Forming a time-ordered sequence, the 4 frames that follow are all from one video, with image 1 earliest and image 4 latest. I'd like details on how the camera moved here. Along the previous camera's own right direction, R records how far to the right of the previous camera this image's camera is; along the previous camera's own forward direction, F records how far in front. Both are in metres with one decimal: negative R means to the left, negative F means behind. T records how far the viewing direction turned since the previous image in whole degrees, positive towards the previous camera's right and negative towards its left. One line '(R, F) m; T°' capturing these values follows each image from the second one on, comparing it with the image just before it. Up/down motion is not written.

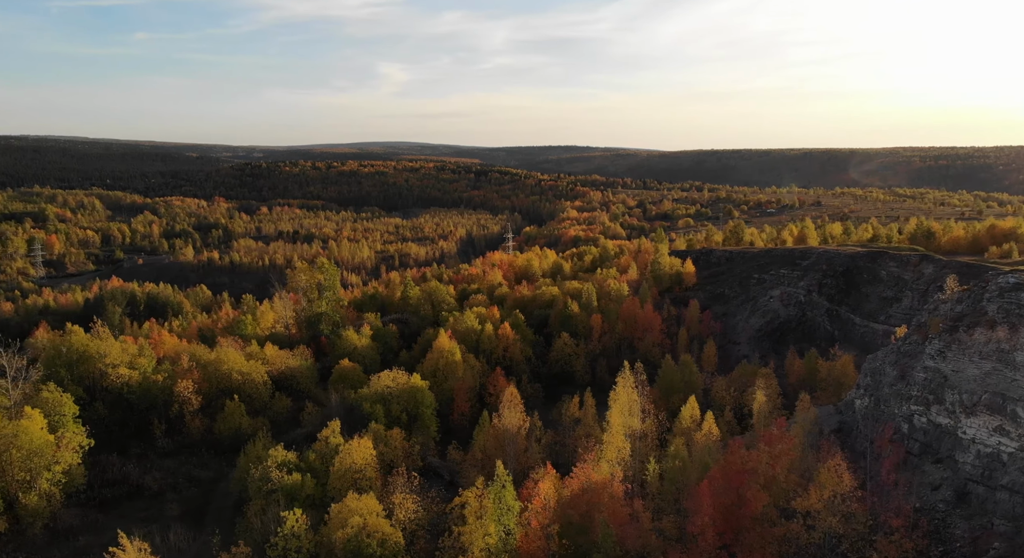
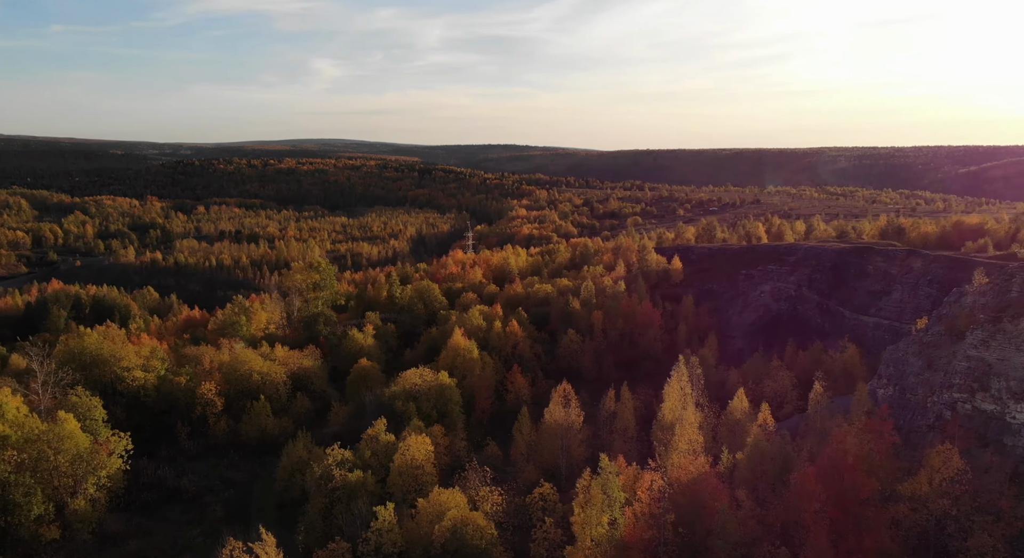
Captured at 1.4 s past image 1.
(-5.9, -0.1) m; +3°
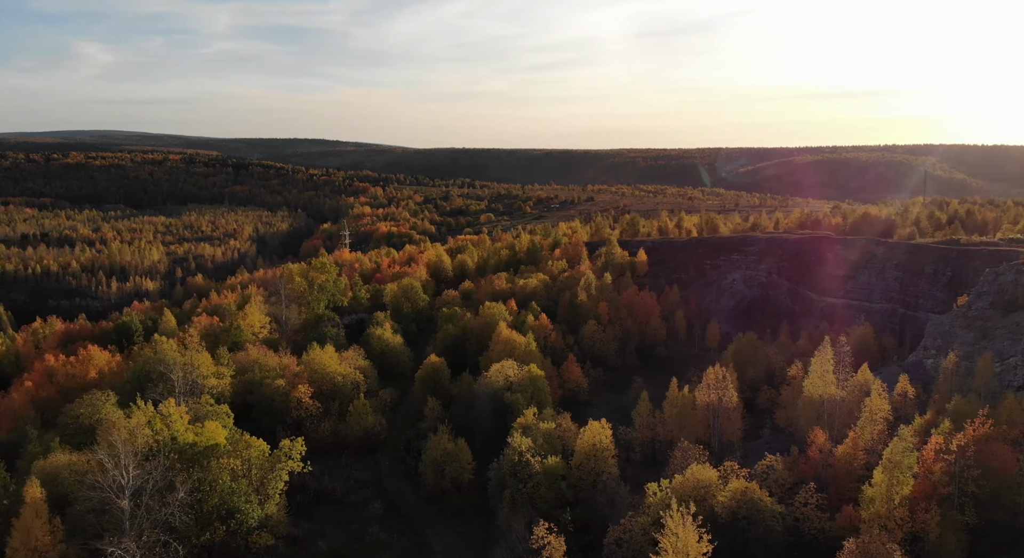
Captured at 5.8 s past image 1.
(-18.1, -0.1) m; +9°
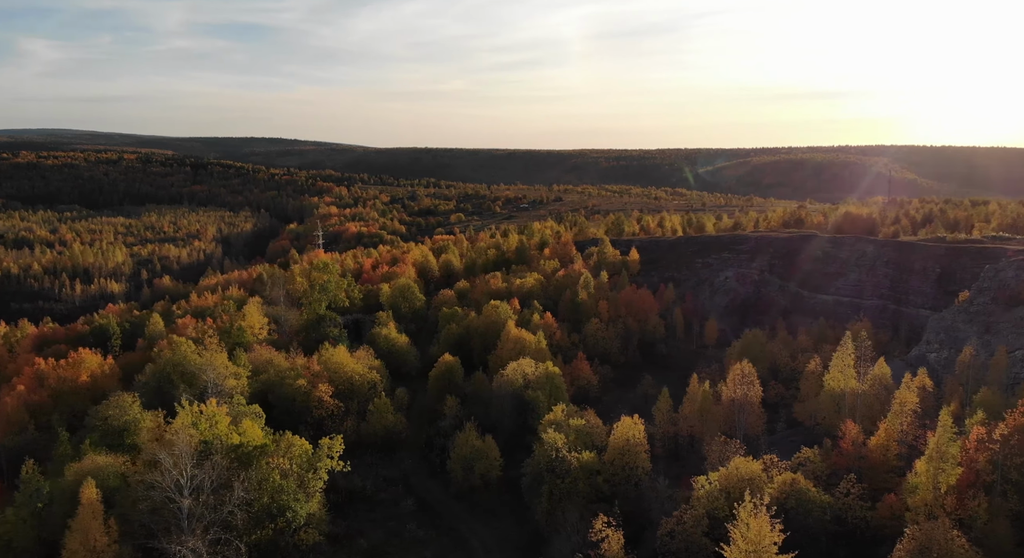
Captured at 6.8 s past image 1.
(-3.6, -0.6) m; +2°
